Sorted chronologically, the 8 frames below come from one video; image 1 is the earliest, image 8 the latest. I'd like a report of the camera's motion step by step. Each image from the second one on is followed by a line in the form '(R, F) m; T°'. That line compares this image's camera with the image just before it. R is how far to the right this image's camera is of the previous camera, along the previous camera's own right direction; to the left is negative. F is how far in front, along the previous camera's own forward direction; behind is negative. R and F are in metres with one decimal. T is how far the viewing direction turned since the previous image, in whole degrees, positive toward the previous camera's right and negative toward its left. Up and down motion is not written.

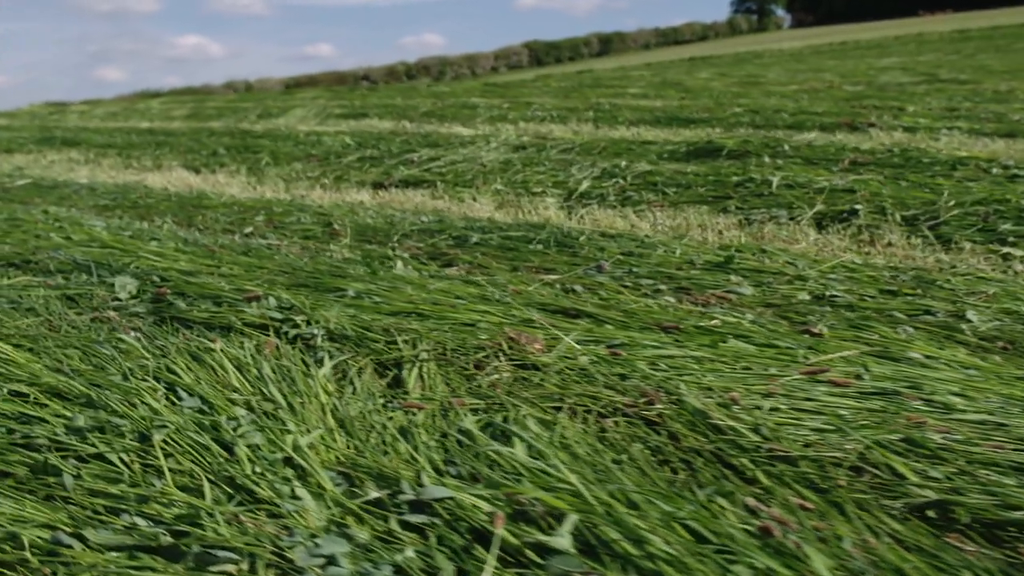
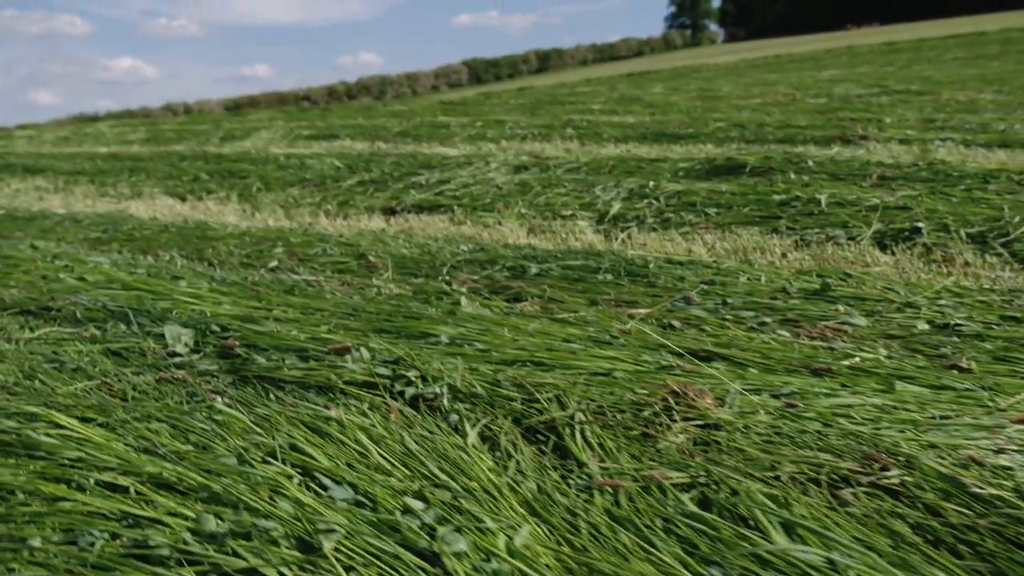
(-0.6, +0.5) m; +4°
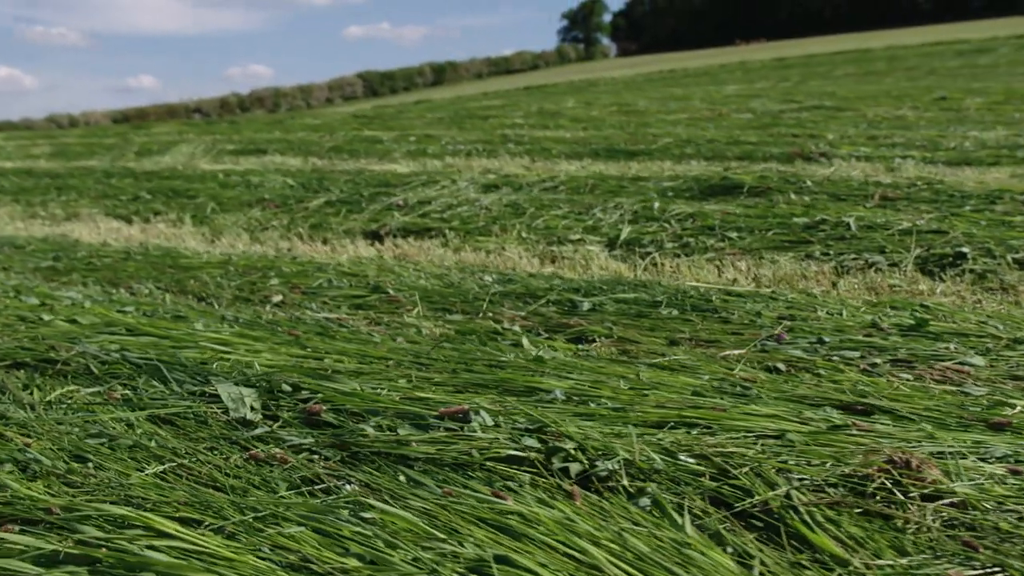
(-0.7, +0.5) m; +7°
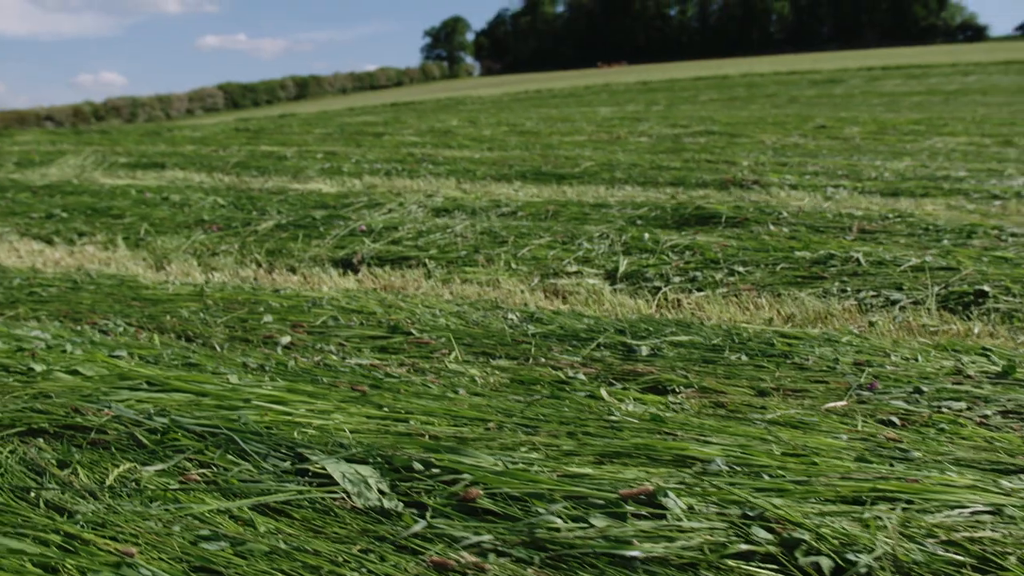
(-0.8, +0.5) m; +9°
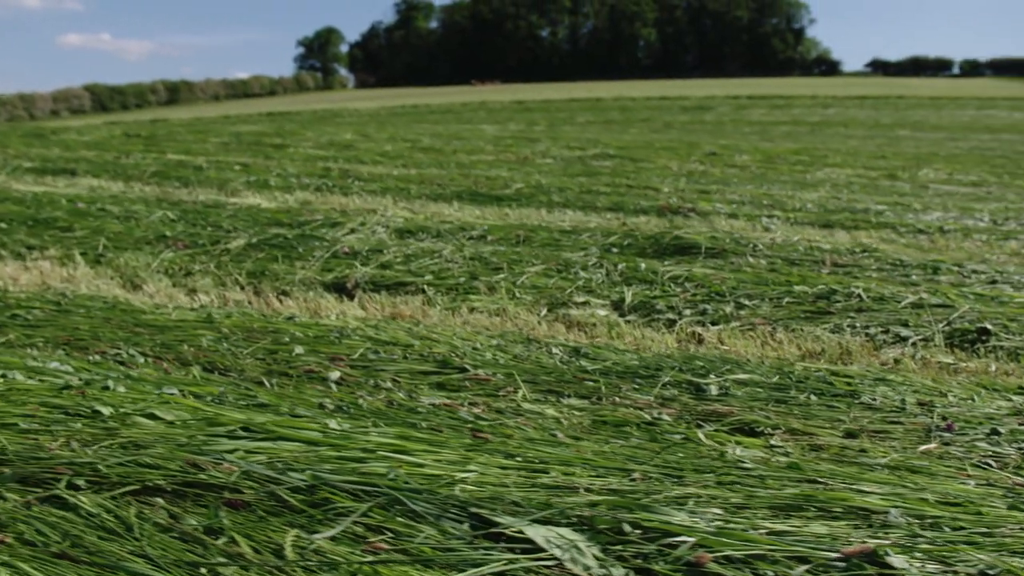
(-0.8, +0.2) m; +8°
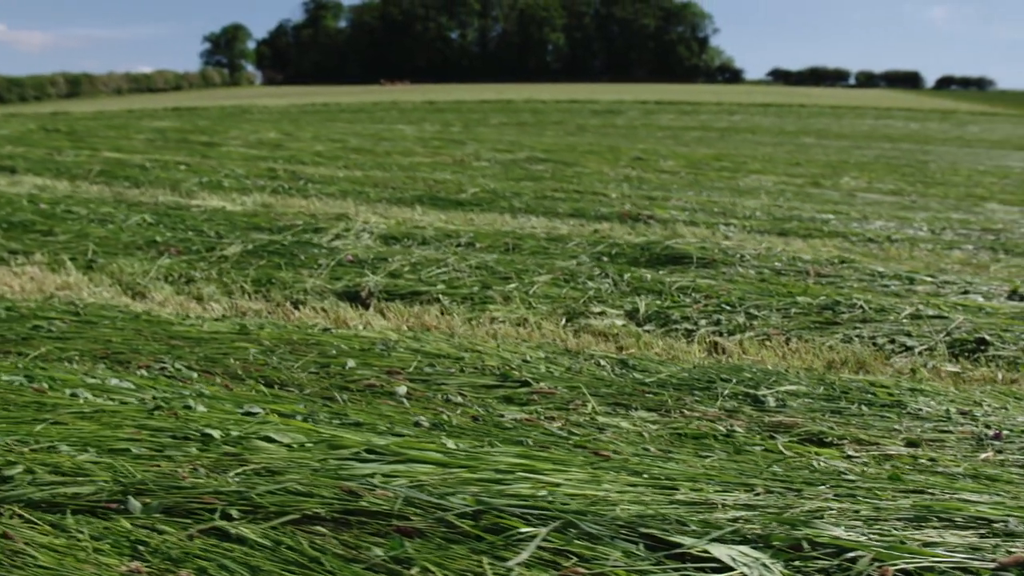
(-0.7, 0.0) m; +6°
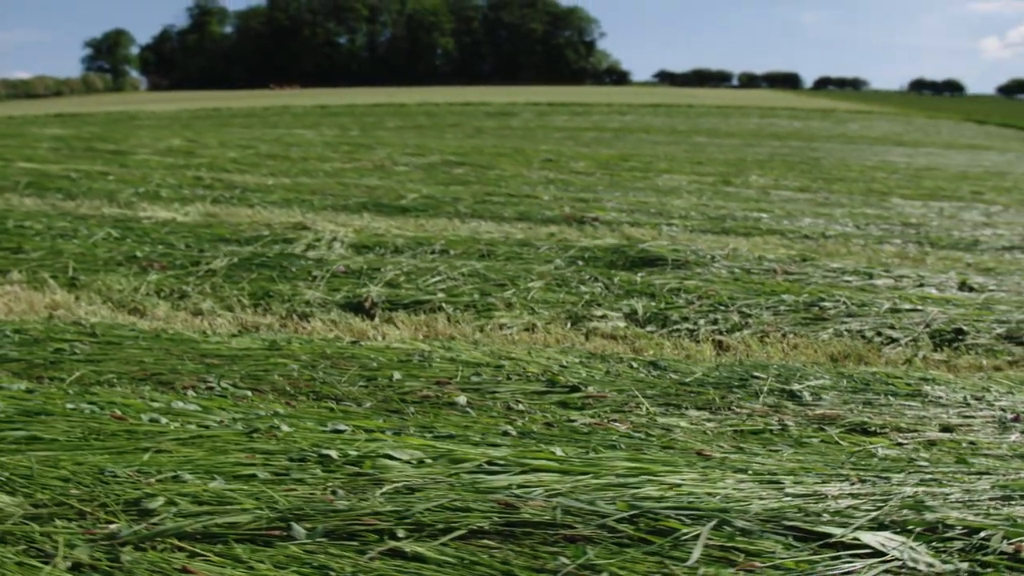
(-0.7, 0.0) m; +7°
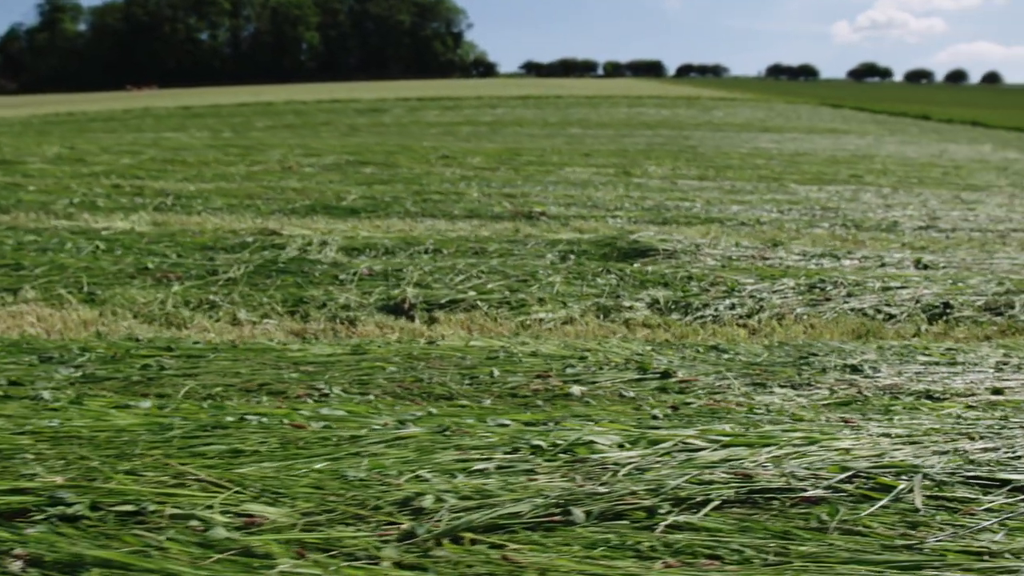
(-1.0, -0.1) m; +8°
